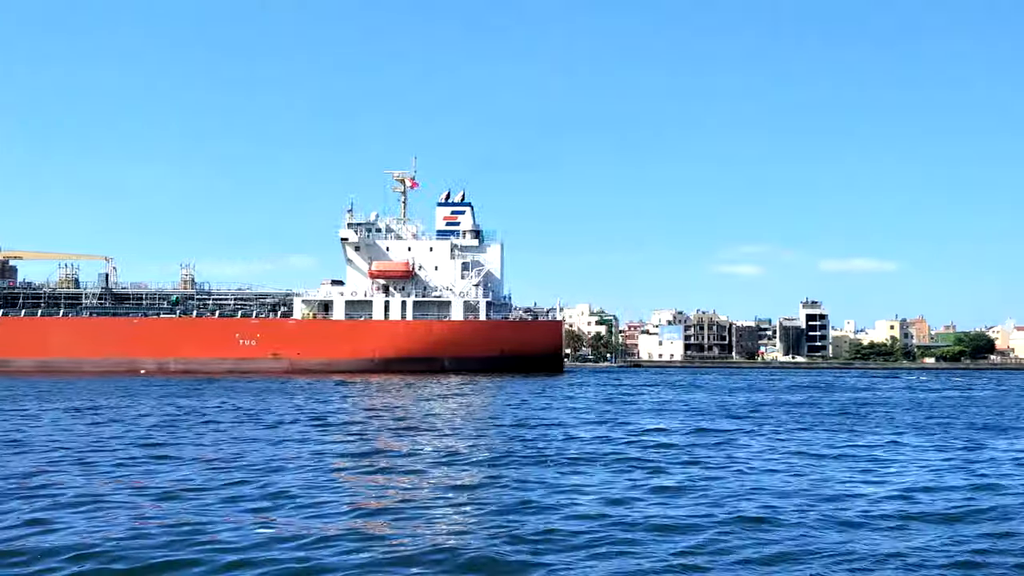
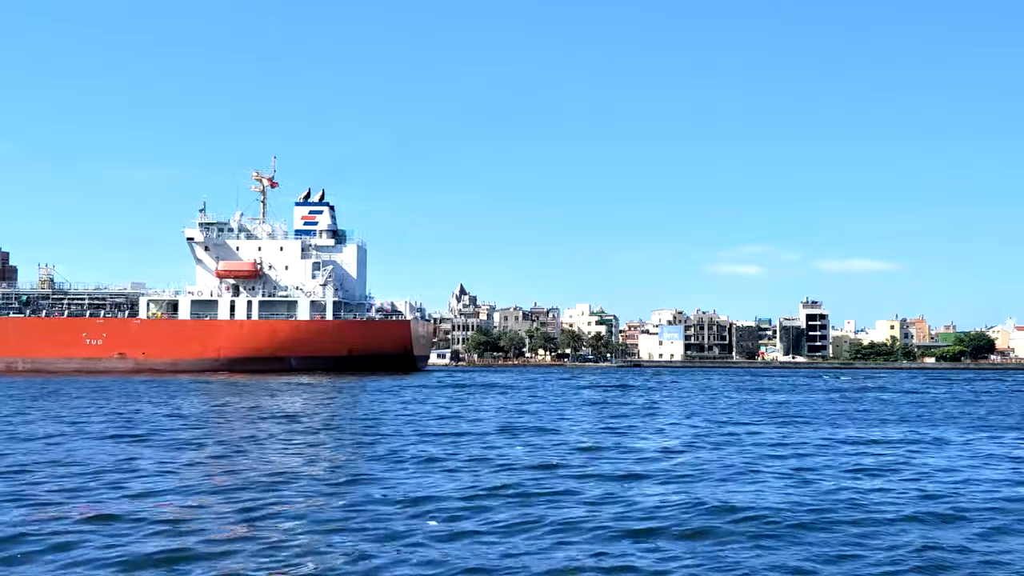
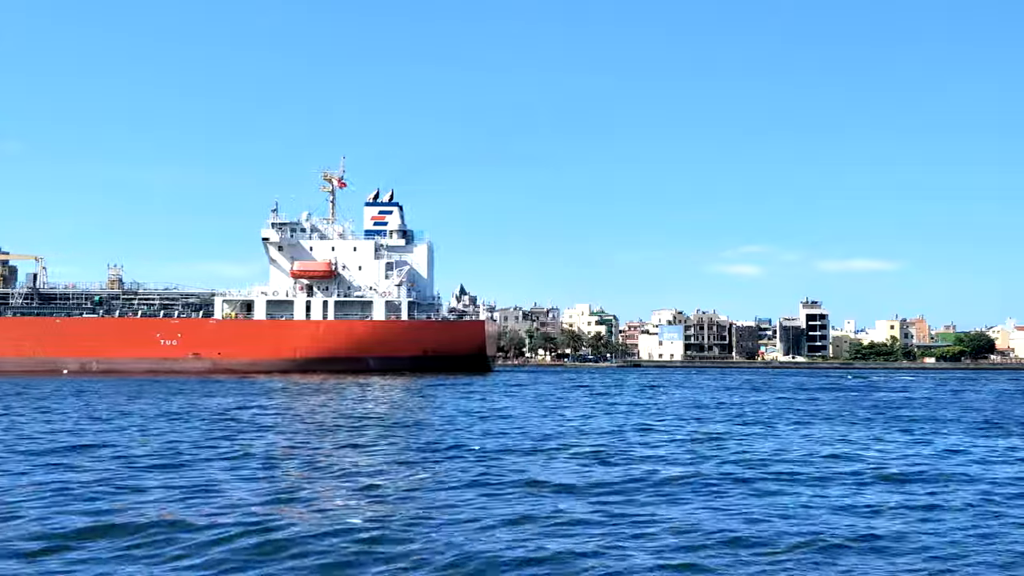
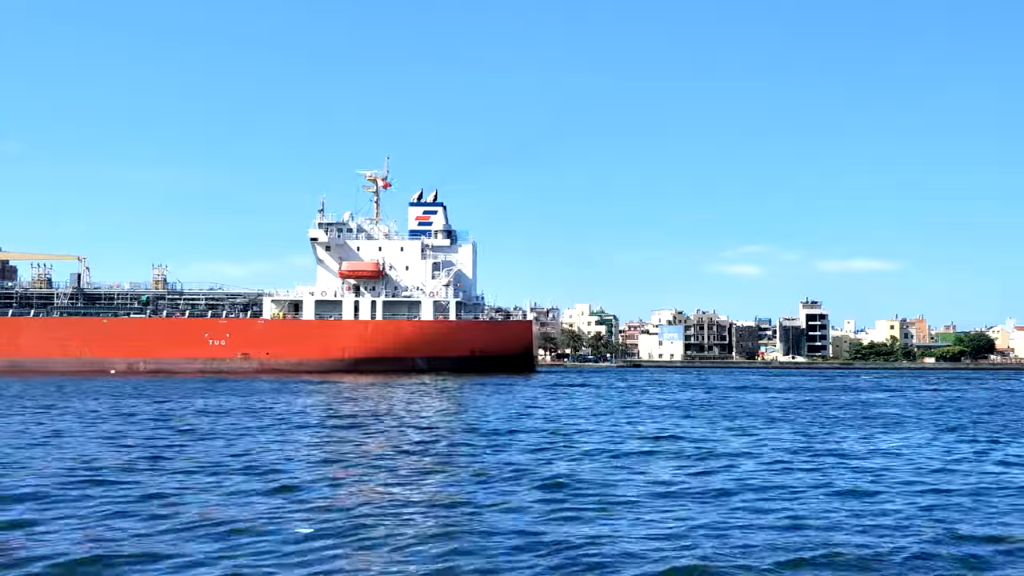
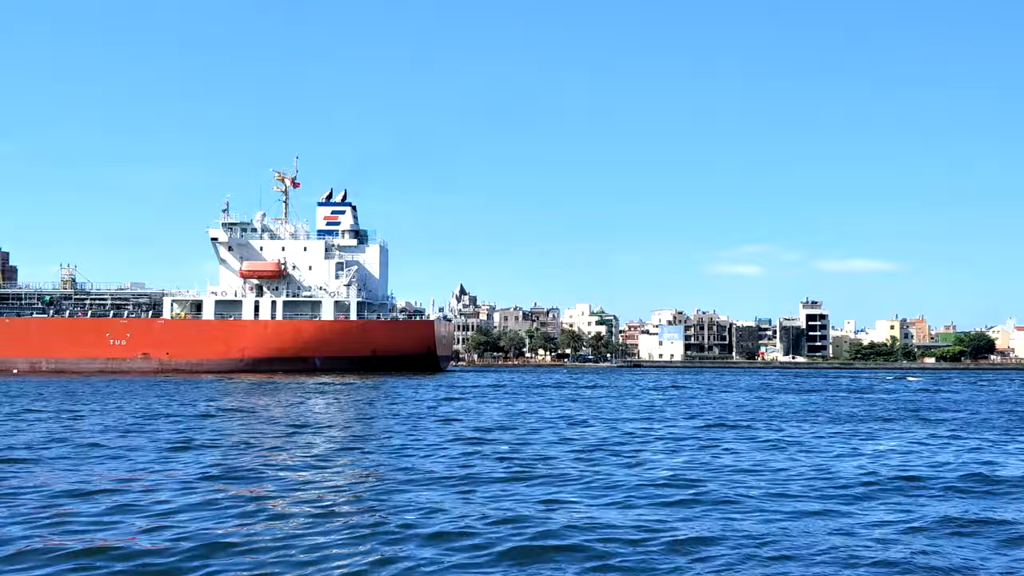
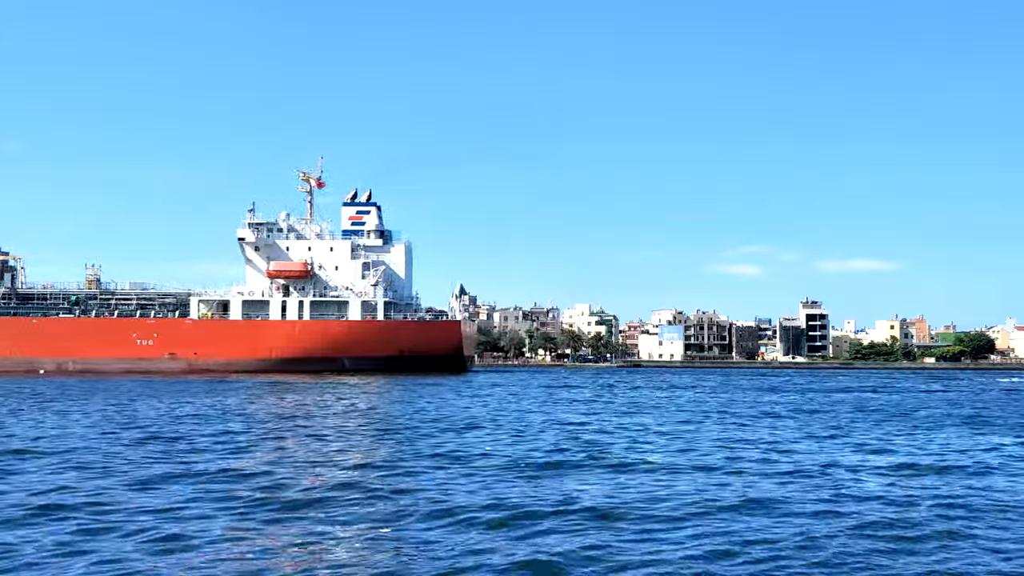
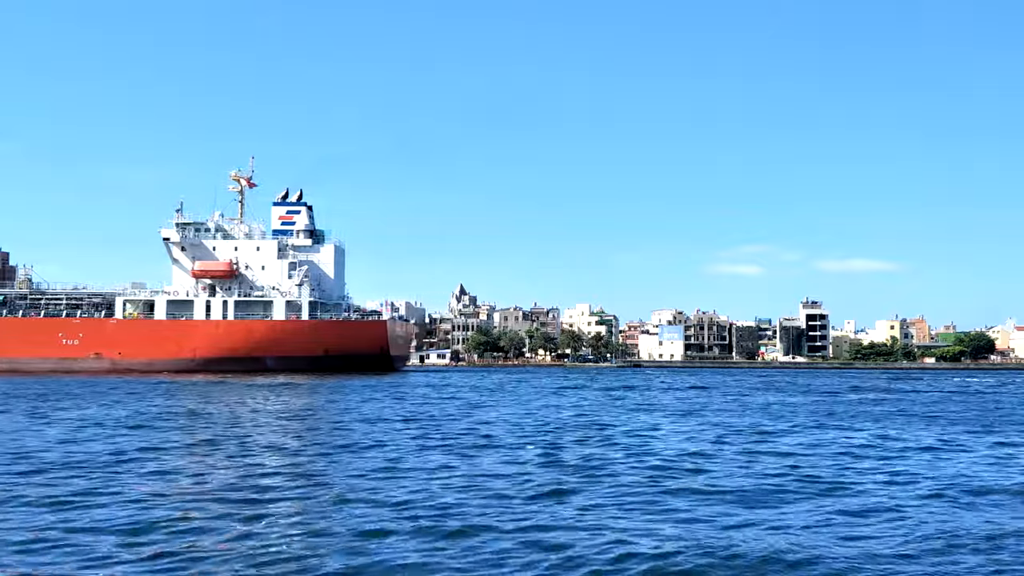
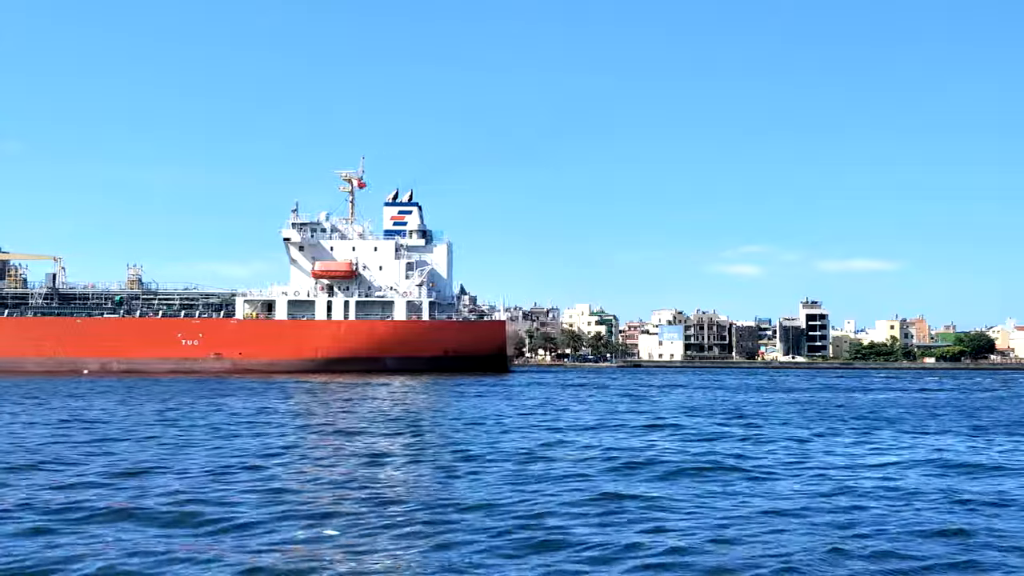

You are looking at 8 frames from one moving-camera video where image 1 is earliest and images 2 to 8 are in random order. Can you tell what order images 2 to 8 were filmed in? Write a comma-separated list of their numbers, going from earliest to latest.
4, 8, 3, 6, 5, 2, 7
